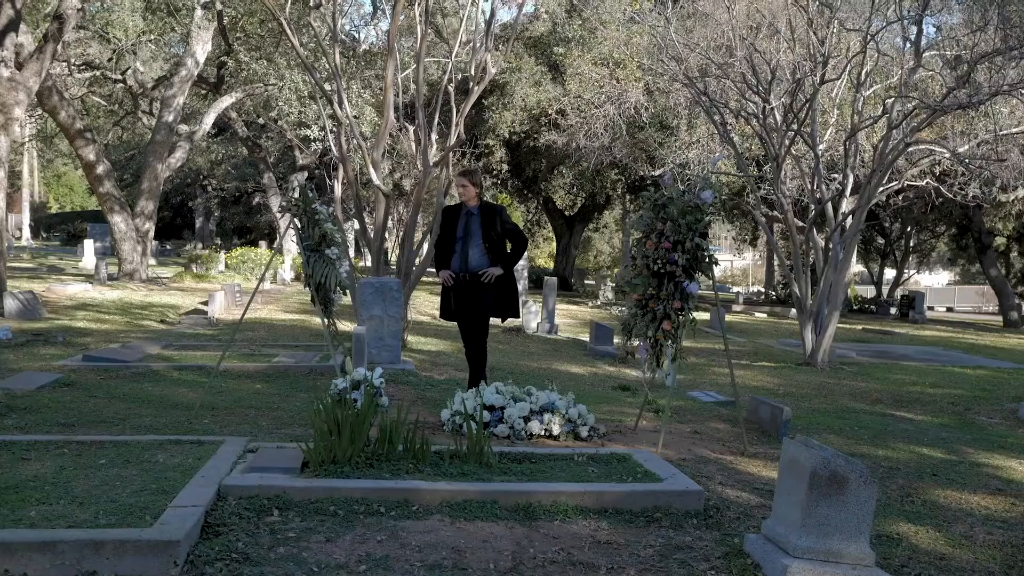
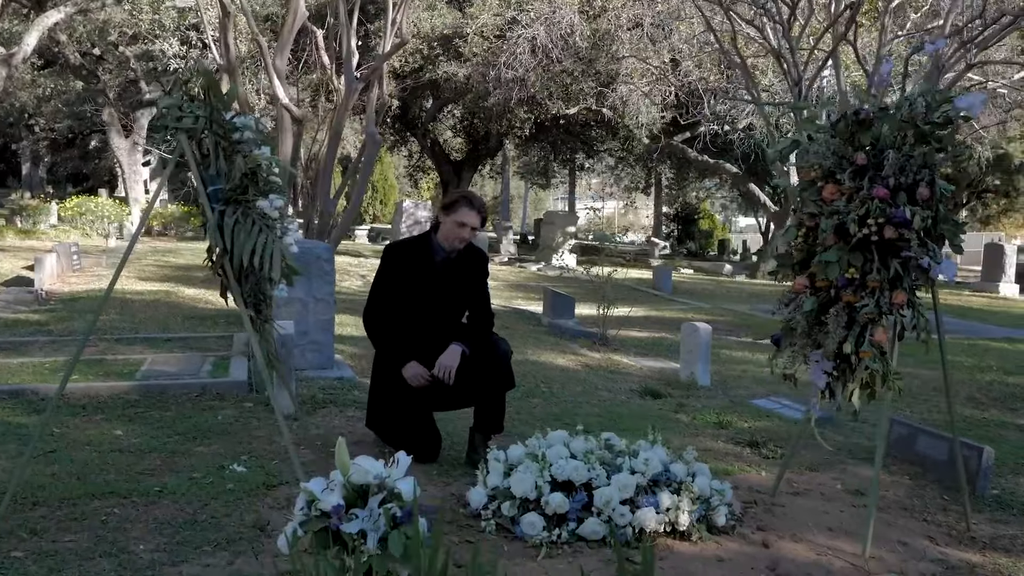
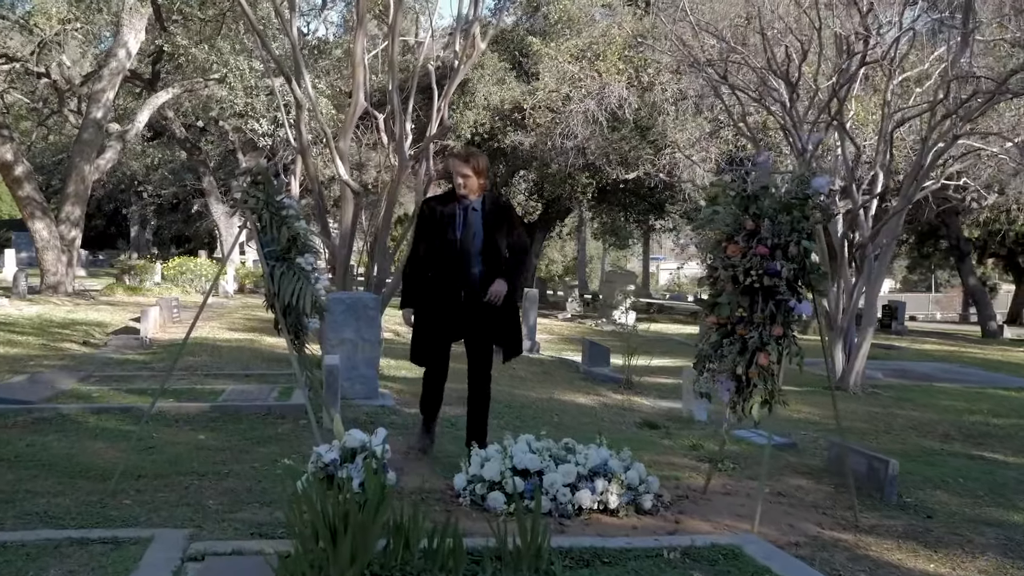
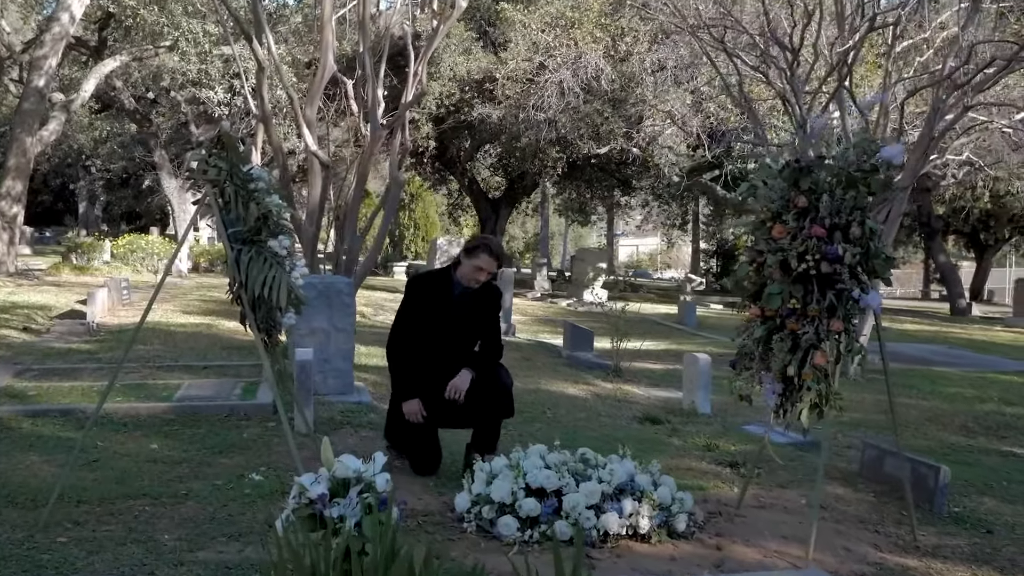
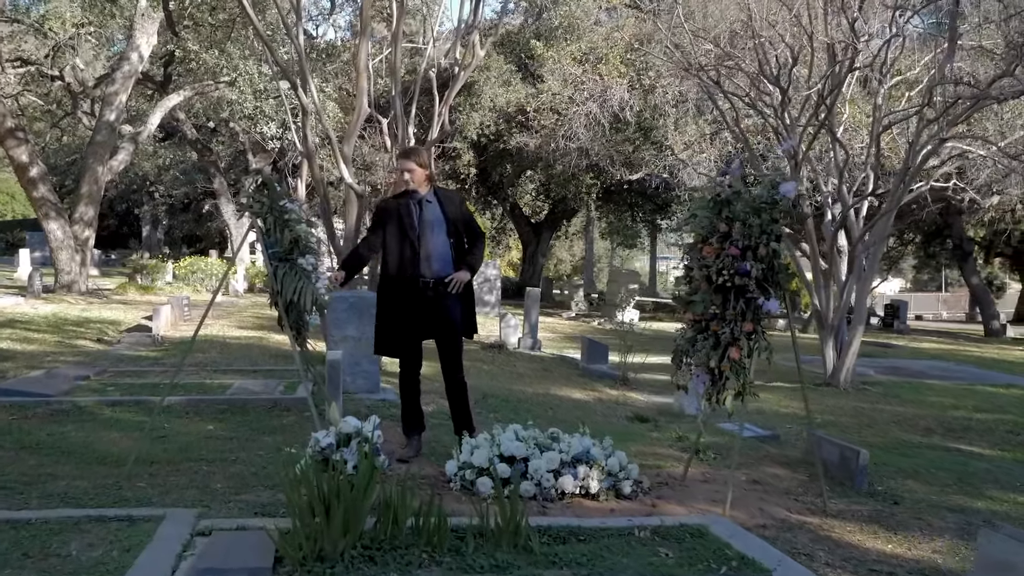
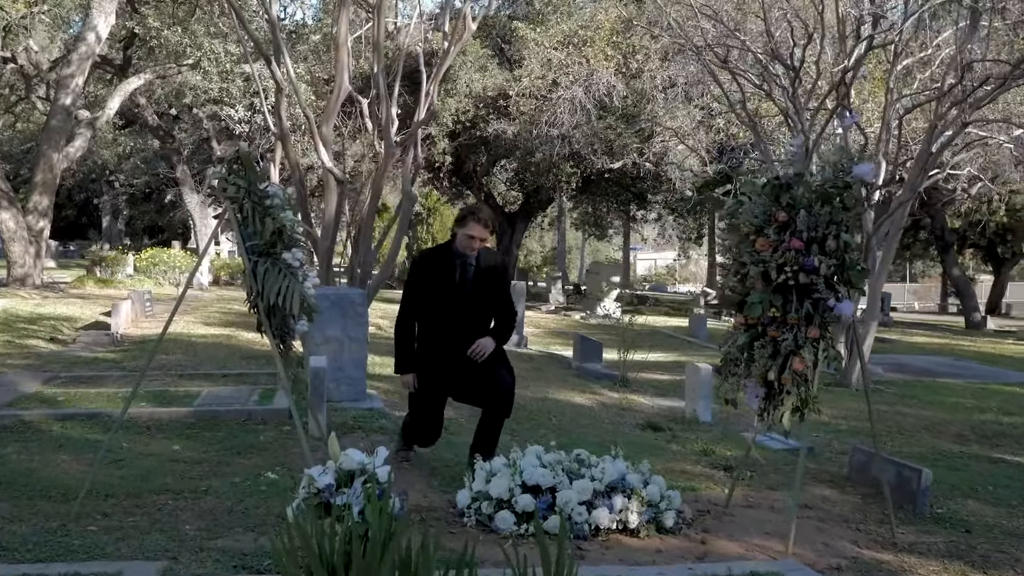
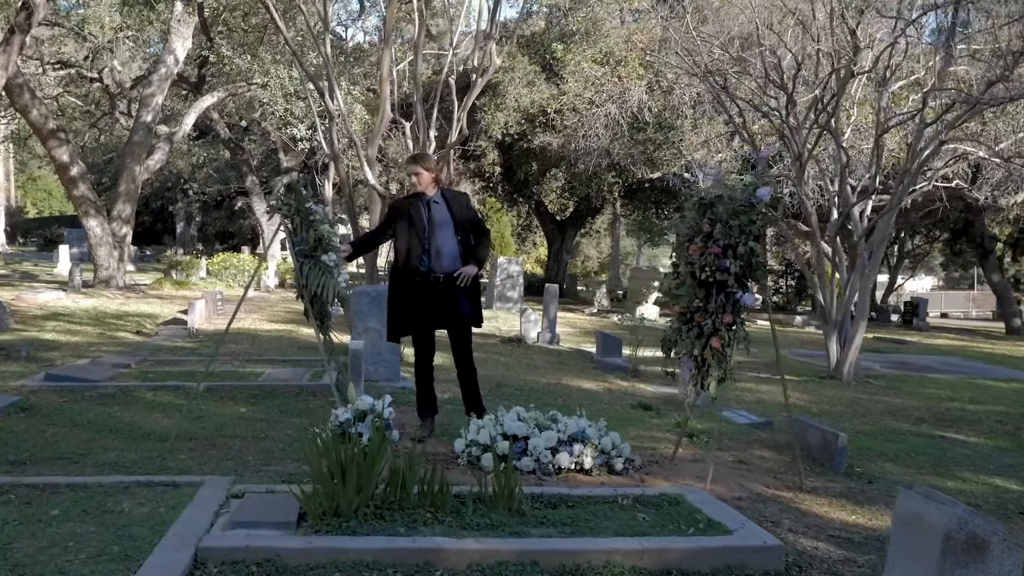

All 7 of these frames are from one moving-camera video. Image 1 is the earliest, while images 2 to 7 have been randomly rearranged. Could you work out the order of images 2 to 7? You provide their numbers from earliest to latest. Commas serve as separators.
7, 5, 3, 6, 4, 2
